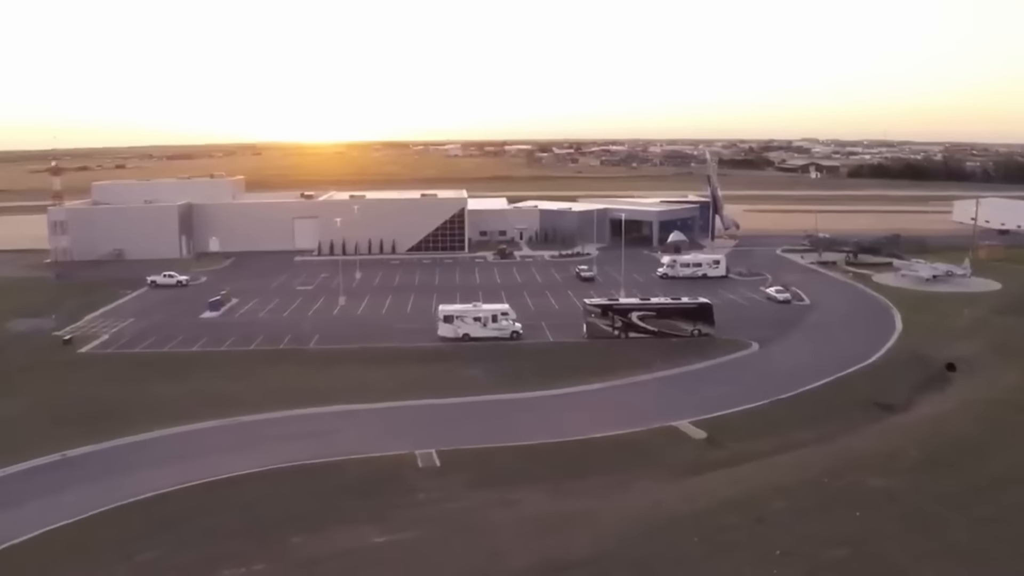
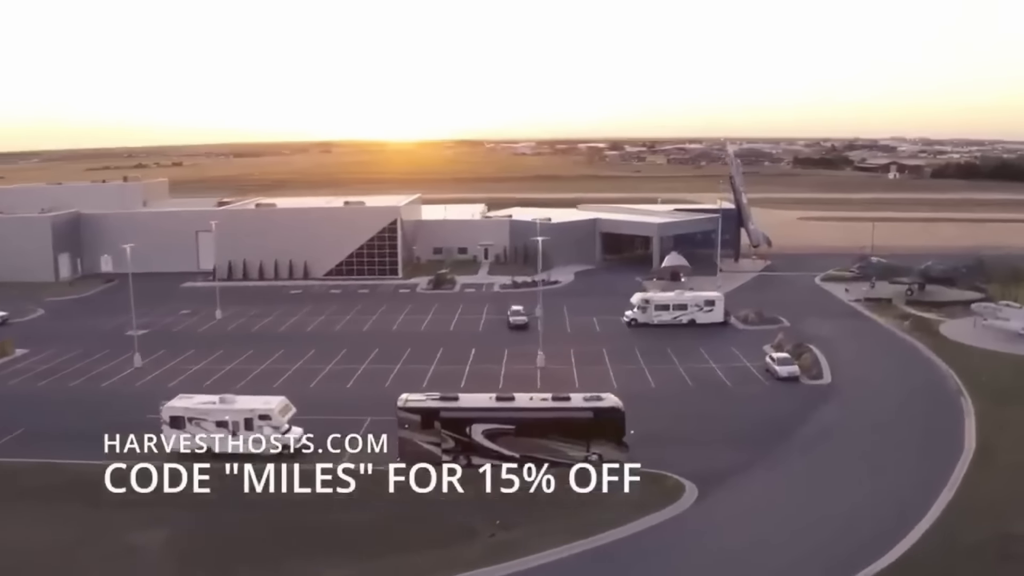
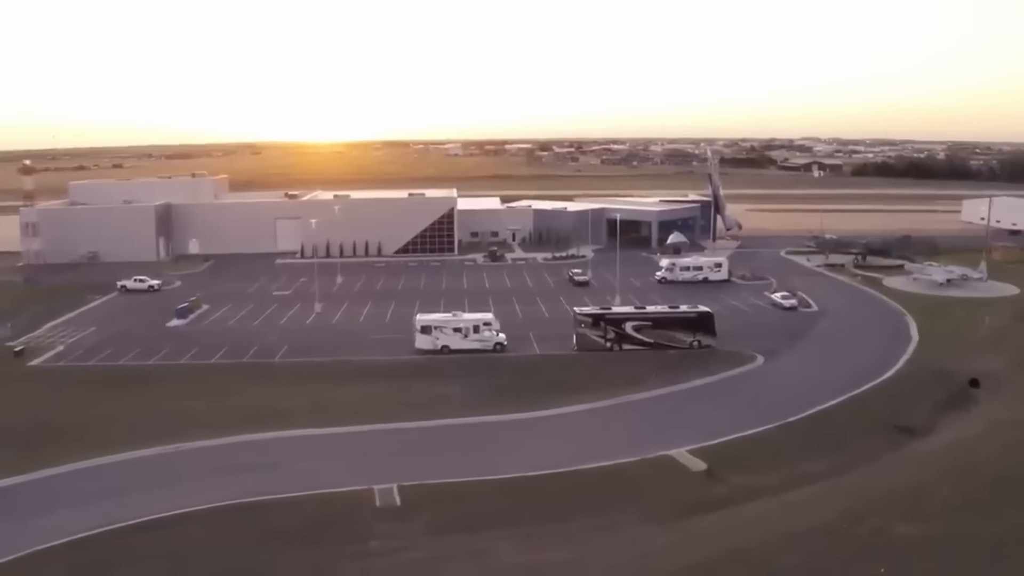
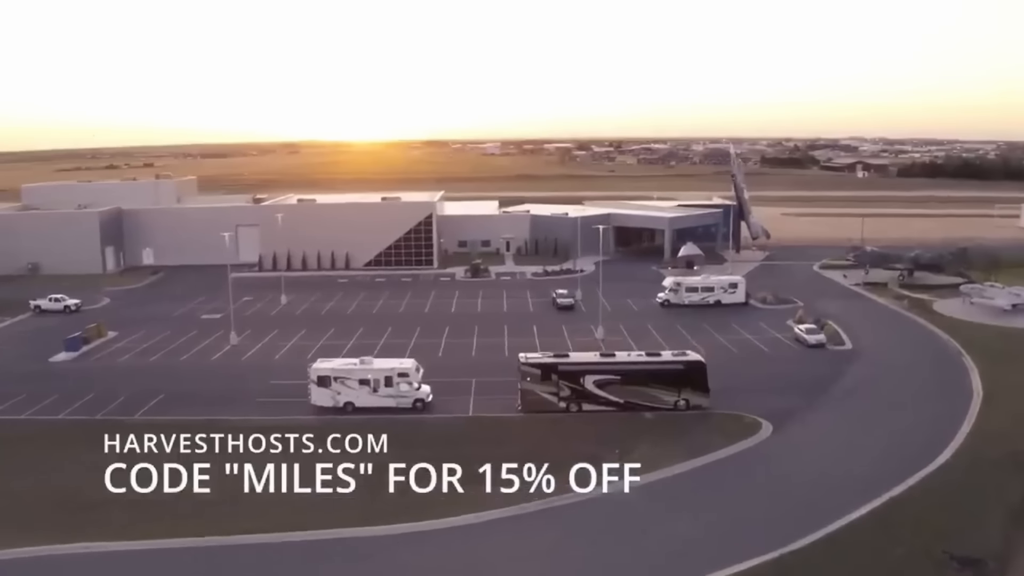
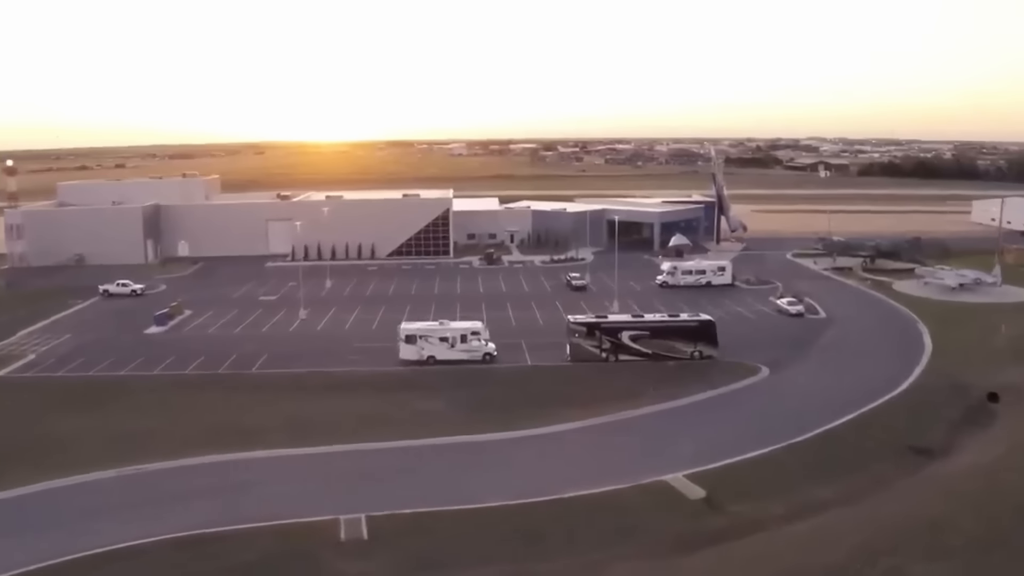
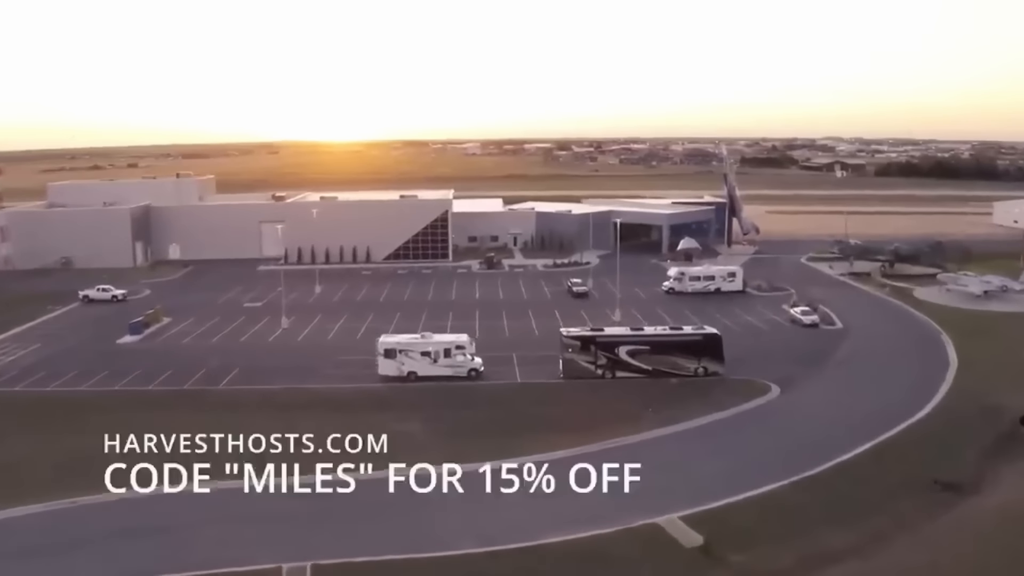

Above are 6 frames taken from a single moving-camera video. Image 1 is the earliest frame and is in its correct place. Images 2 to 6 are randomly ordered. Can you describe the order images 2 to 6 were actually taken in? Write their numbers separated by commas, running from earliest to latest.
3, 5, 6, 4, 2
